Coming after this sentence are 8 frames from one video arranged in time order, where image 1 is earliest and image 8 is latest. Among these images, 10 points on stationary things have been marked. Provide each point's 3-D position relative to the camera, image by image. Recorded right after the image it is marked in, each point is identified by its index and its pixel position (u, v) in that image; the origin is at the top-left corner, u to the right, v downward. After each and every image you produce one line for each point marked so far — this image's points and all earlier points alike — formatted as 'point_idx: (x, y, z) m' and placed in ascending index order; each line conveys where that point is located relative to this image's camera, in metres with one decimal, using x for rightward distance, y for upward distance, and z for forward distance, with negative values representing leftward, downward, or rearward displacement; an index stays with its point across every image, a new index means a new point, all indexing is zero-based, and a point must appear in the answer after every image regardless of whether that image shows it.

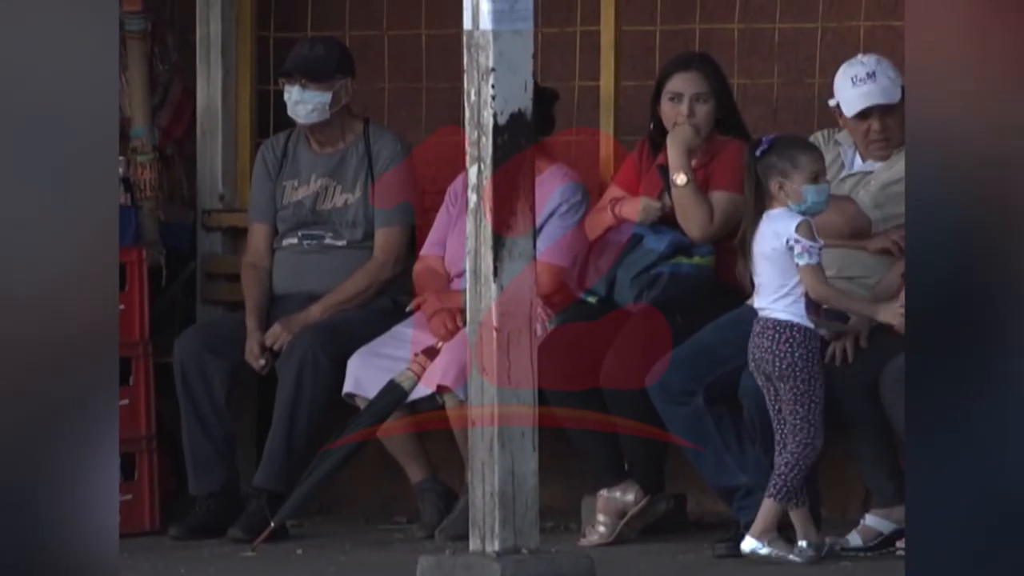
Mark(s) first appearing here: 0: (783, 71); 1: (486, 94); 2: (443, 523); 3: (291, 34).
0: (+0.8, +0.7, +5.9) m
1: (0.0, +0.5, +4.9) m
2: (-0.2, -0.7, +5.5) m
3: (-0.8, +0.8, +6.2) m
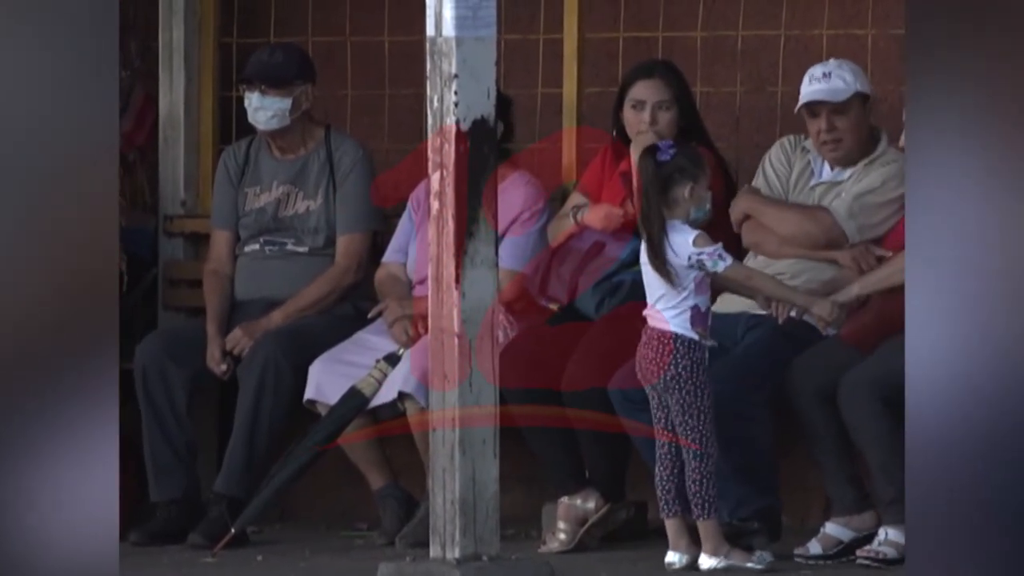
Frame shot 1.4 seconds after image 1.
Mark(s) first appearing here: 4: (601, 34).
0: (+0.7, +0.7, +5.9) m
1: (-0.2, +0.5, +4.9) m
2: (-0.3, -0.7, +5.5) m
3: (-0.9, +0.8, +6.2) m
4: (+0.3, +0.8, +6.1) m
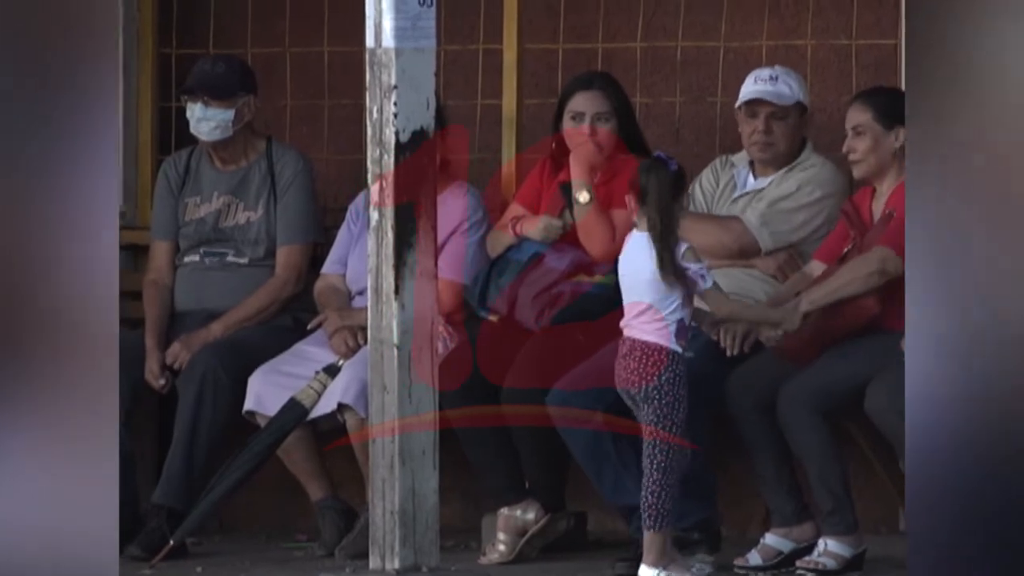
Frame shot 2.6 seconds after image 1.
0: (+0.5, +0.6, +5.9) m
1: (-0.3, +0.5, +4.9) m
2: (-0.5, -0.8, +5.5) m
3: (-1.1, +0.8, +6.2) m
4: (+0.1, +0.8, +6.1) m
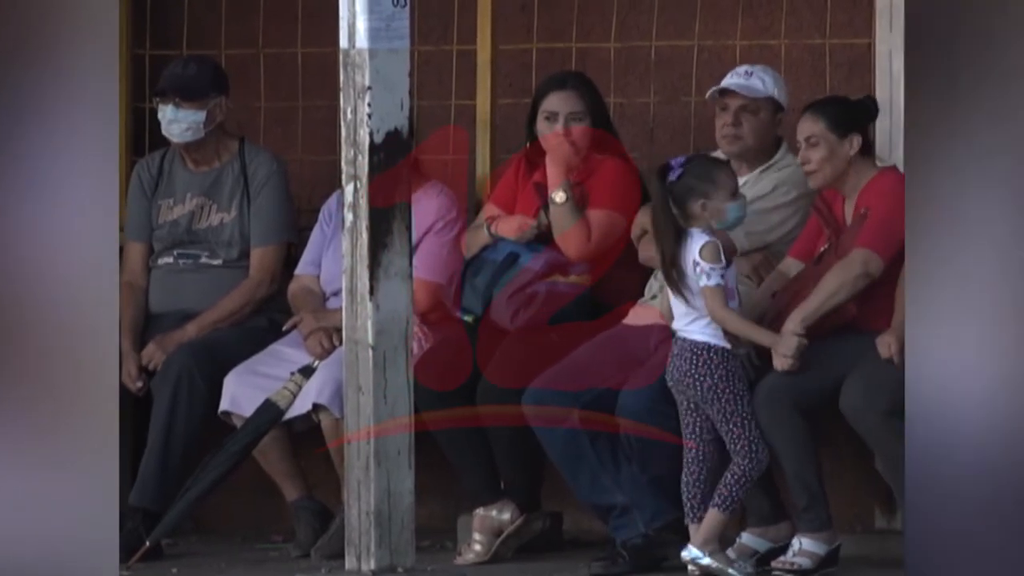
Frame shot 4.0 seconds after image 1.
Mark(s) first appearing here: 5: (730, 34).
0: (+0.5, +0.6, +5.9) m
1: (-0.4, +0.5, +4.9) m
2: (-0.6, -0.8, +5.5) m
3: (-1.1, +0.8, +6.2) m
4: (0.0, +0.8, +6.0) m
5: (+0.7, +0.8, +5.9) m
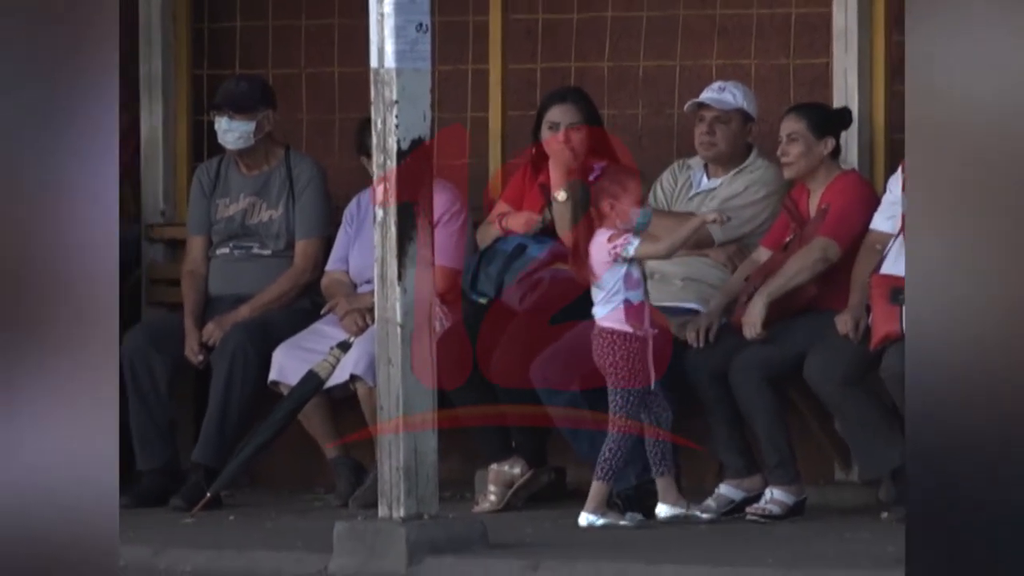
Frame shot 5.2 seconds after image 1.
0: (+0.5, +0.7, +6.8) m
1: (-0.4, +0.5, +5.8) m
2: (-0.5, -0.7, +6.4) m
3: (-1.1, +0.8, +7.1) m
4: (0.0, +0.8, +7.0) m
5: (+0.7, +0.9, +6.8) m
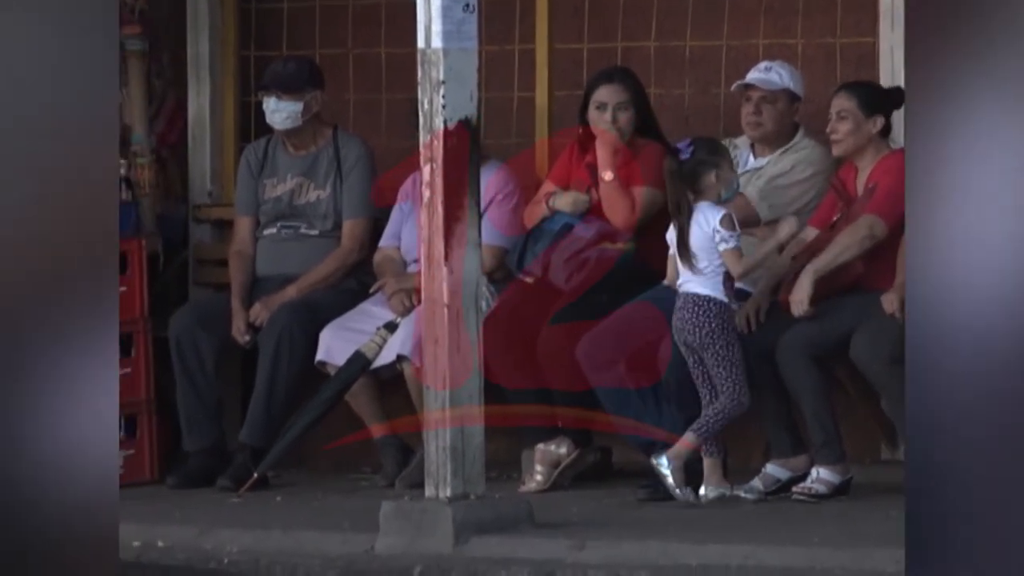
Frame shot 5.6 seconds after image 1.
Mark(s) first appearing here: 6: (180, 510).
0: (+0.7, +0.8, +6.8) m
1: (-0.2, +0.6, +5.8) m
2: (-0.4, -0.6, +6.4) m
3: (-0.9, +0.9, +7.1) m
4: (+0.2, +0.9, +7.0) m
5: (+0.9, +0.9, +6.8) m
6: (-1.1, -0.8, +6.4) m
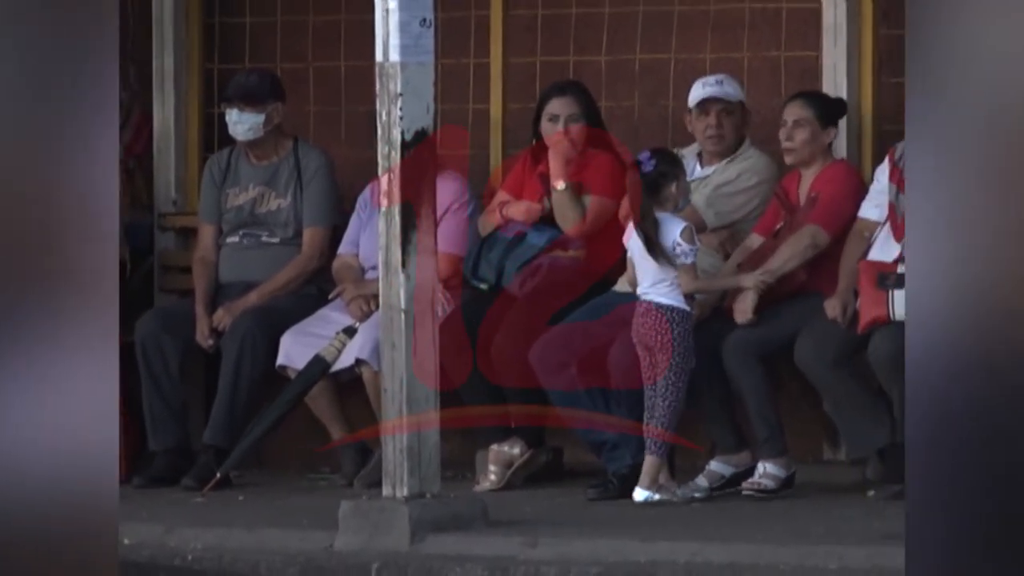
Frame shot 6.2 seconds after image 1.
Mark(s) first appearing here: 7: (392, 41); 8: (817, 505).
0: (+0.5, +0.7, +7.1) m
1: (-0.4, +0.6, +6.1) m
2: (-0.5, -0.7, +6.6) m
3: (-1.1, +0.9, +7.3) m
4: (0.0, +0.9, +7.2) m
5: (+0.7, +0.9, +7.0) m
6: (-1.3, -0.8, +6.6) m
7: (-0.4, +0.8, +6.0) m
8: (+1.0, -0.7, +6.3) m
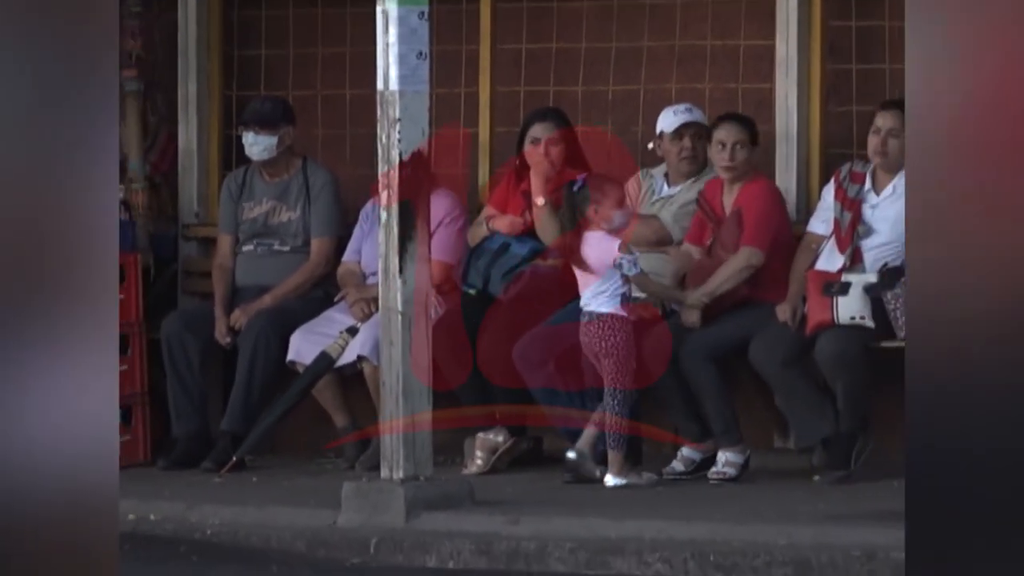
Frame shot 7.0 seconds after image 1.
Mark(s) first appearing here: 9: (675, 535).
0: (+0.4, +0.7, +7.9) m
1: (-0.4, +0.5, +6.9) m
2: (-0.6, -0.7, +7.4) m
3: (-1.2, +0.9, +8.1) m
4: (0.0, +0.9, +8.0) m
5: (+0.7, +0.9, +7.8) m
6: (-1.4, -0.8, +7.4) m
7: (-0.4, +0.8, +6.8) m
8: (+1.0, -0.8, +7.1) m
9: (+0.6, -0.9, +6.5) m
